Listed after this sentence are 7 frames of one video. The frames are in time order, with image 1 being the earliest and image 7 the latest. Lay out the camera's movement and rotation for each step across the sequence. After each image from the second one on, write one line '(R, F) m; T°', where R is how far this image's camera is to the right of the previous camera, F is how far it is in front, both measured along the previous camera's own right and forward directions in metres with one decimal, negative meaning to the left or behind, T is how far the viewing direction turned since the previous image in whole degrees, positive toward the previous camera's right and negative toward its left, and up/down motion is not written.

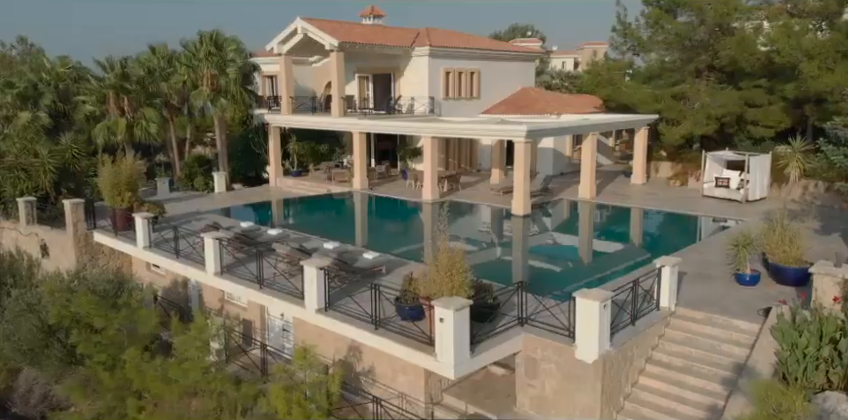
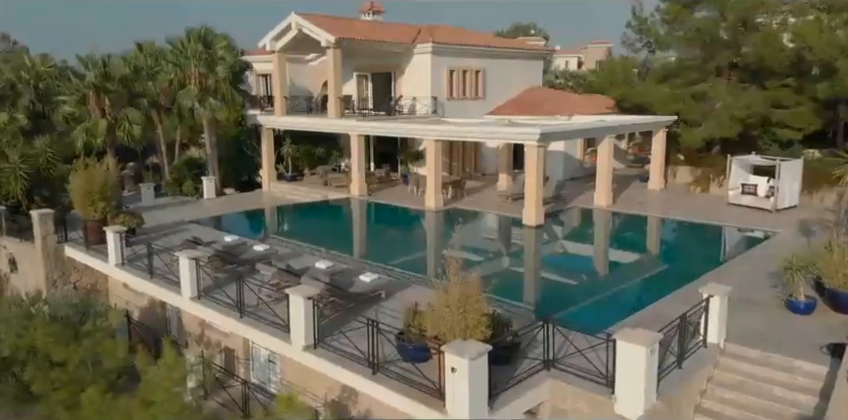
(-0.1, +1.8) m; 0°
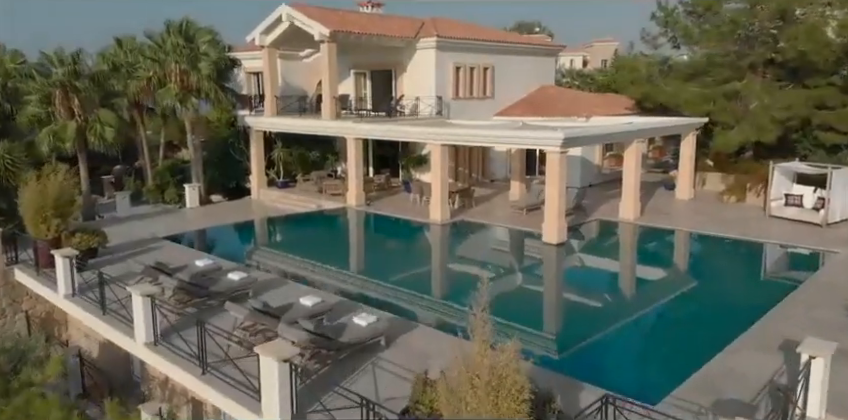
(-0.1, +2.5) m; 0°
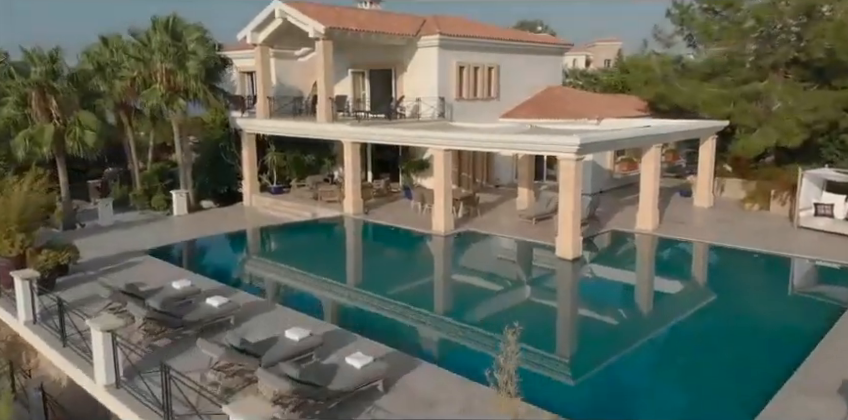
(-0.1, +1.4) m; 0°
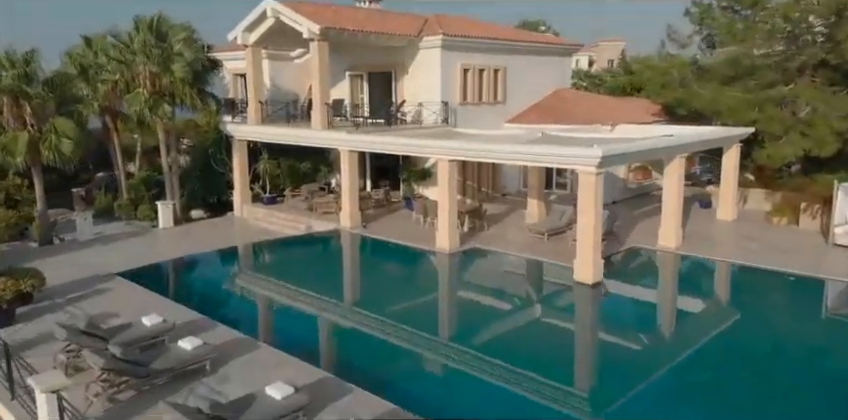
(-0.1, +1.5) m; 0°
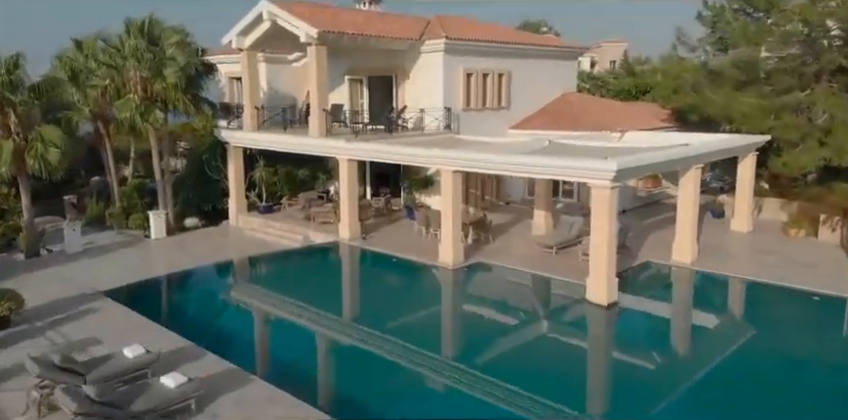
(-0.1, +0.8) m; 0°
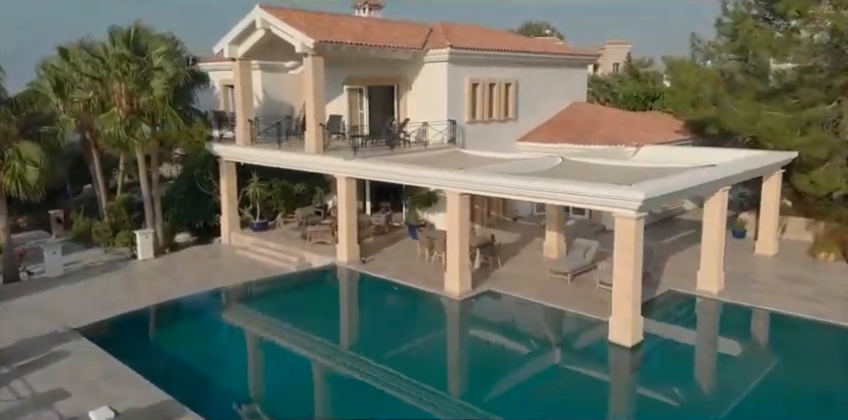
(-0.1, +1.2) m; 0°
